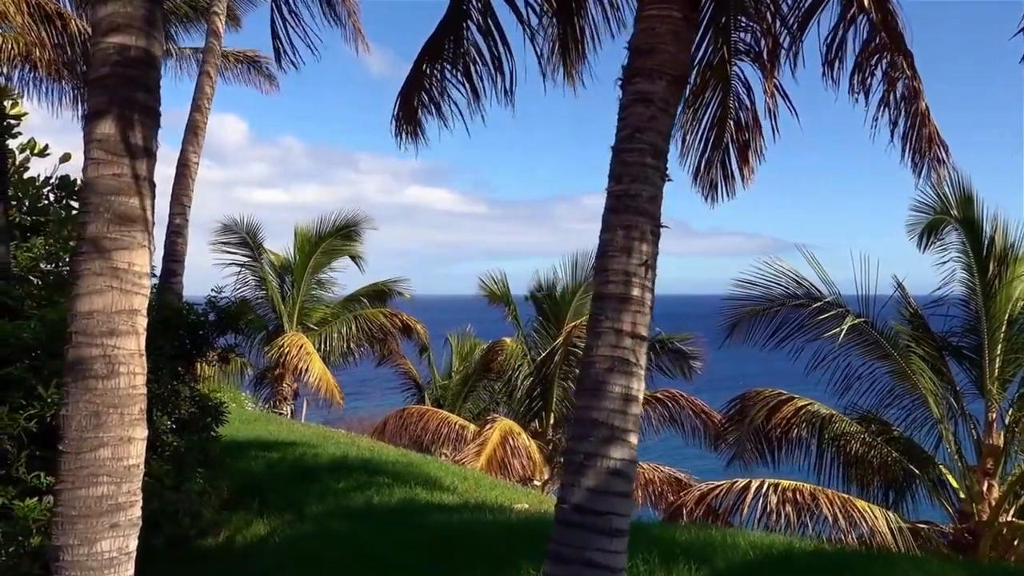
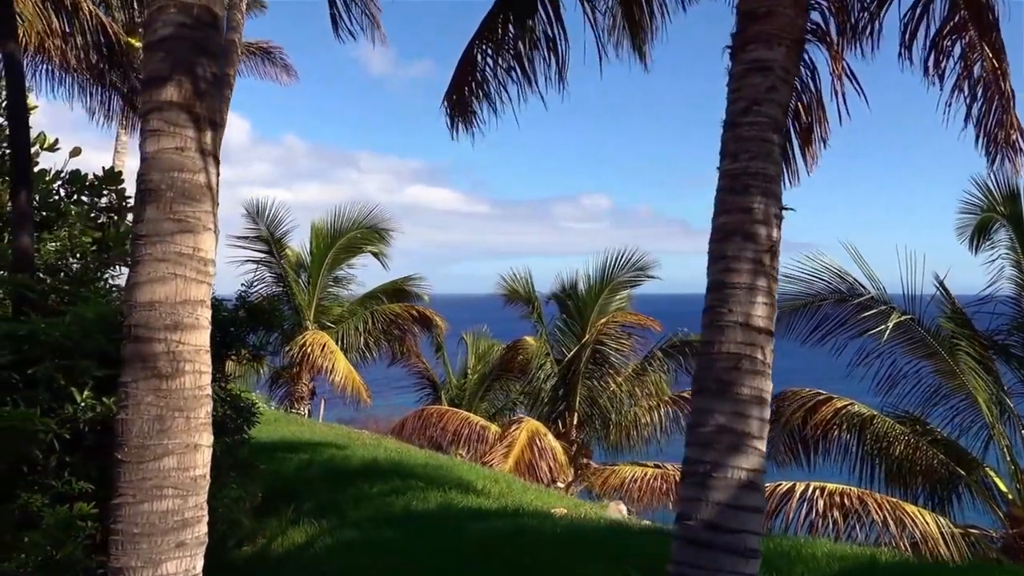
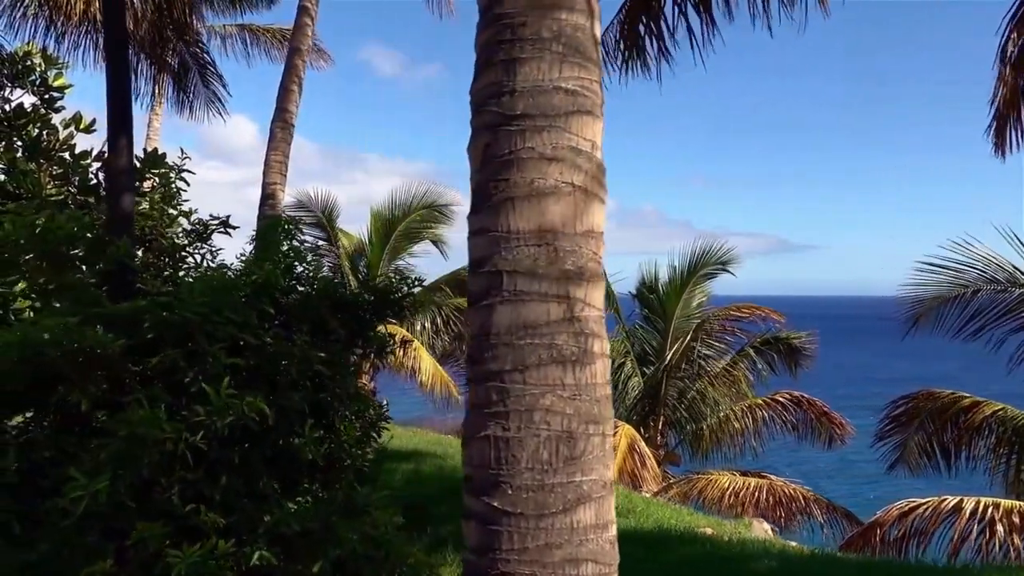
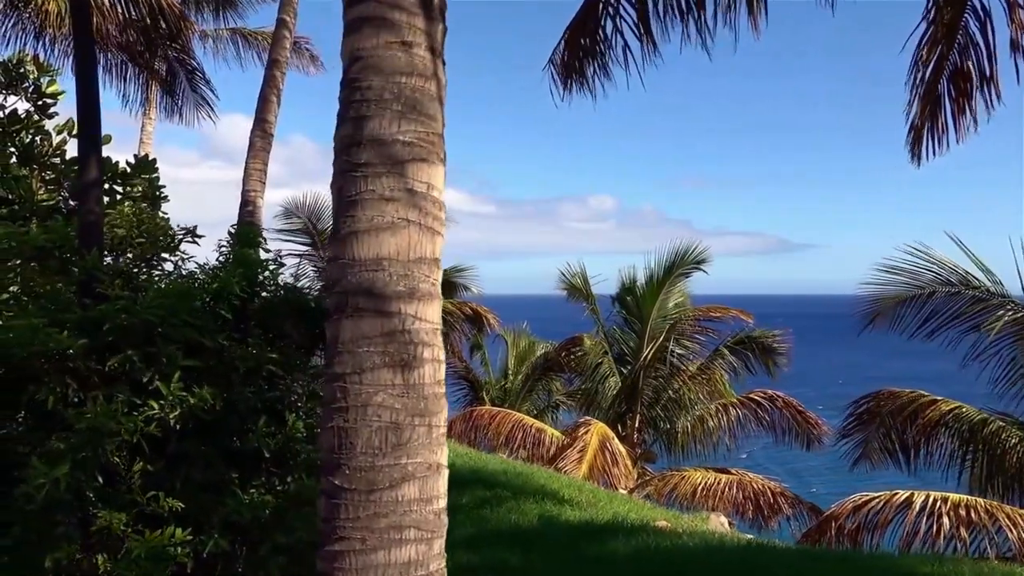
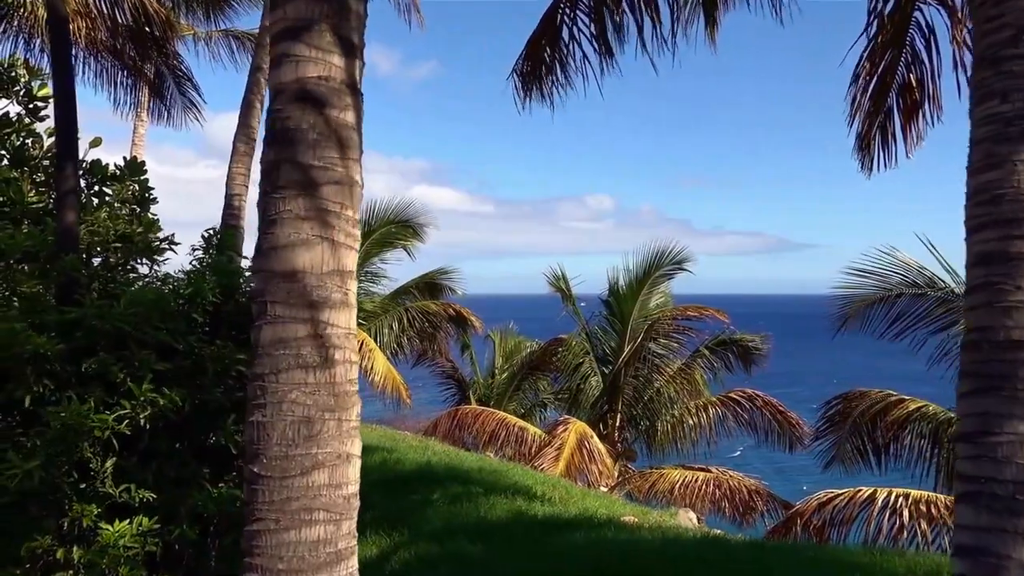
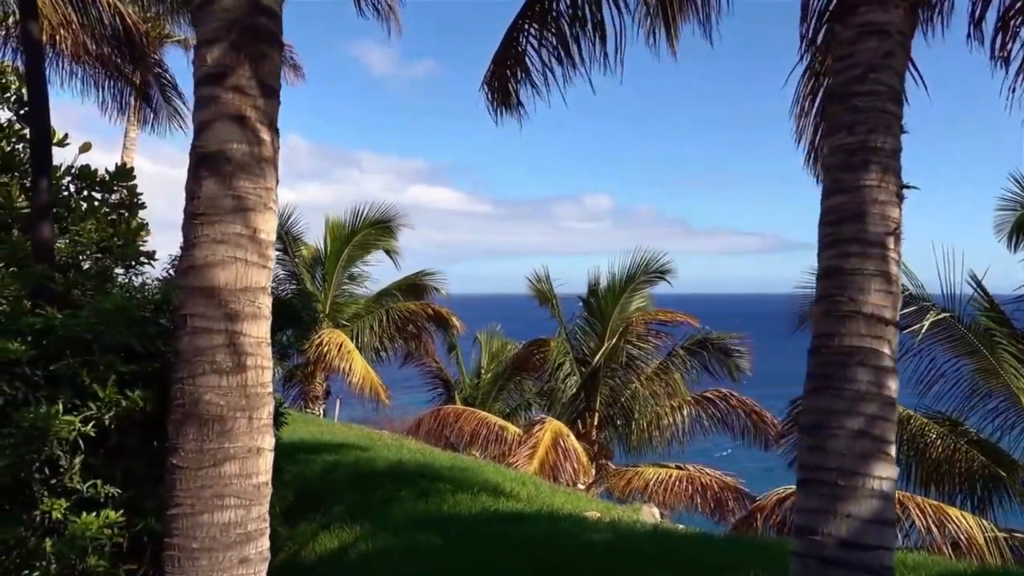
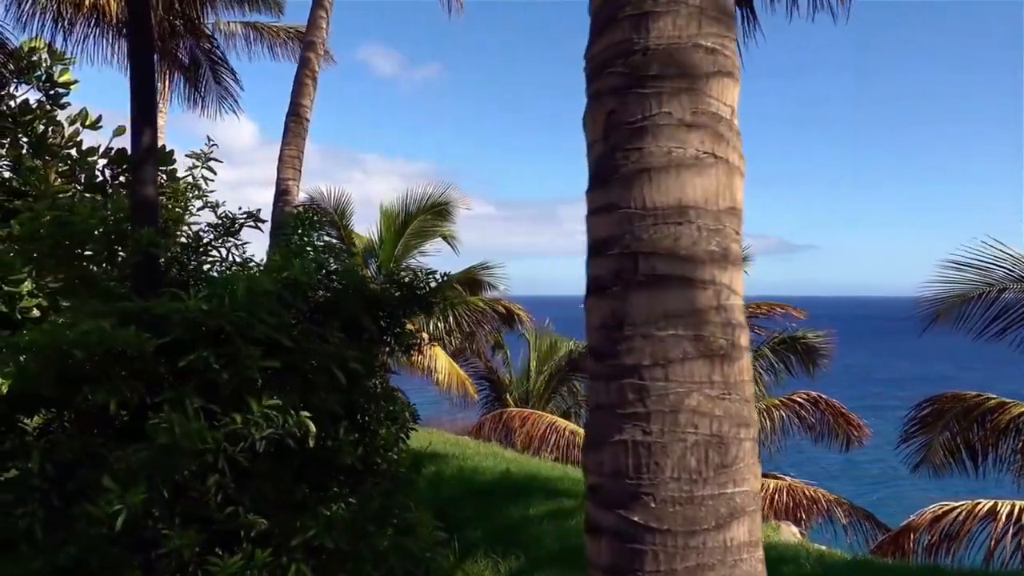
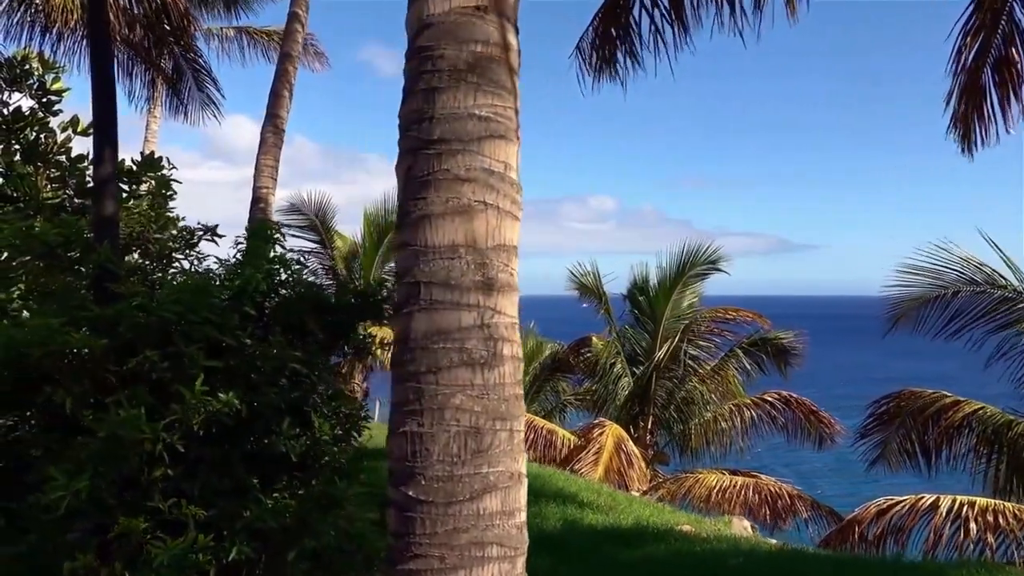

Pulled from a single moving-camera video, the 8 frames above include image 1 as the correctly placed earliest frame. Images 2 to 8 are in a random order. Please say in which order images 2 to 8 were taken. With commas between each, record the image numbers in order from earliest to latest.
2, 6, 5, 4, 8, 3, 7
